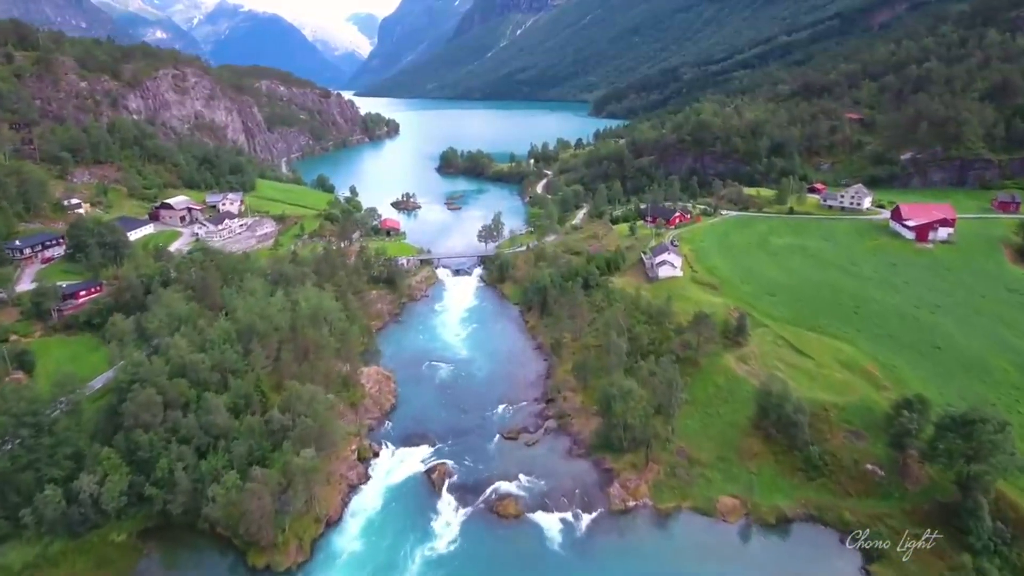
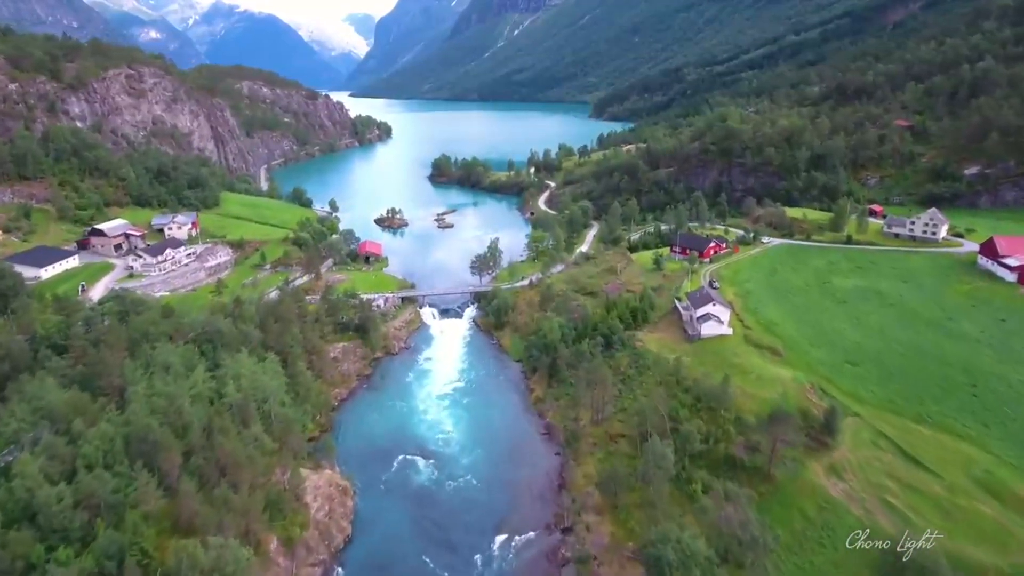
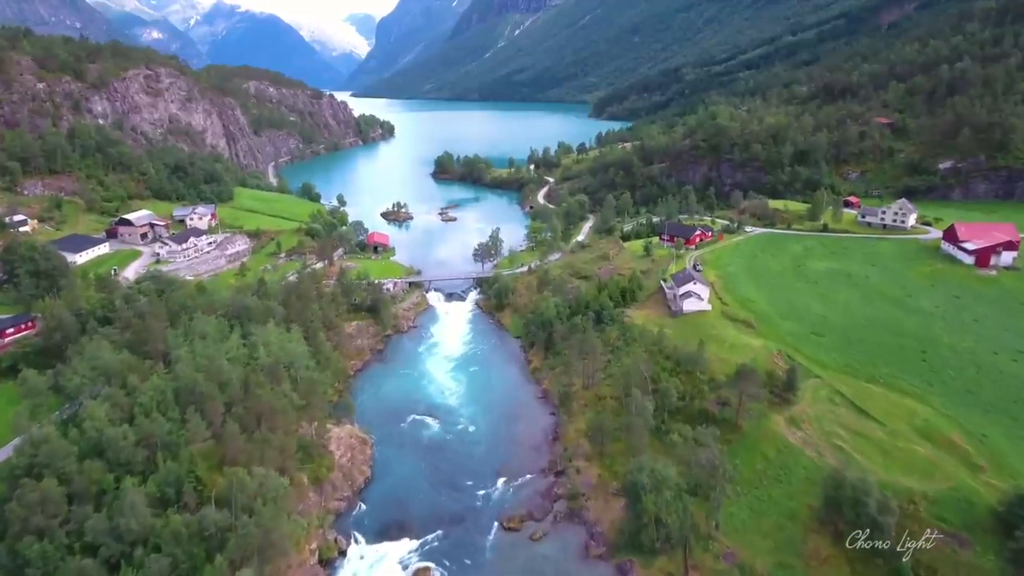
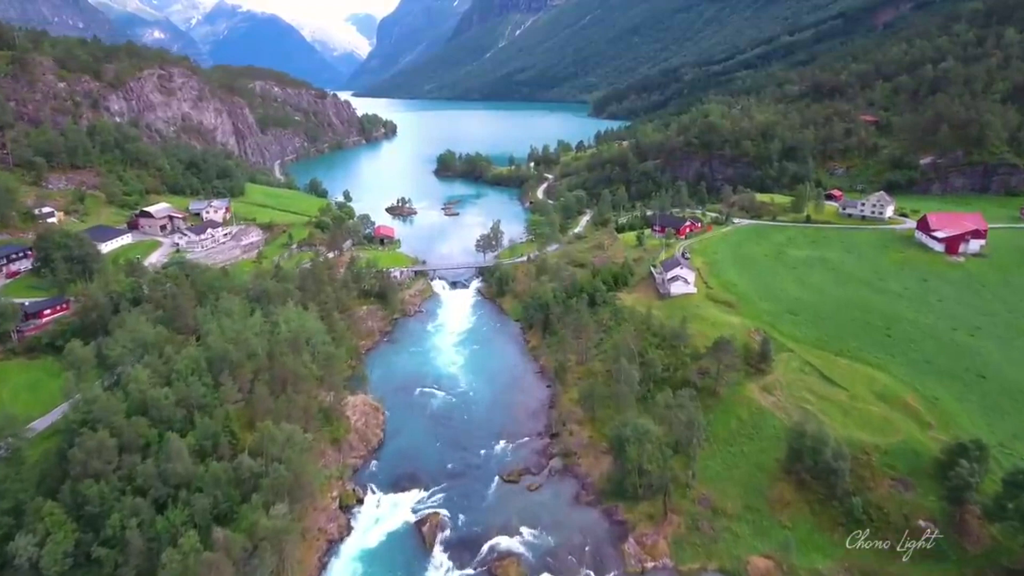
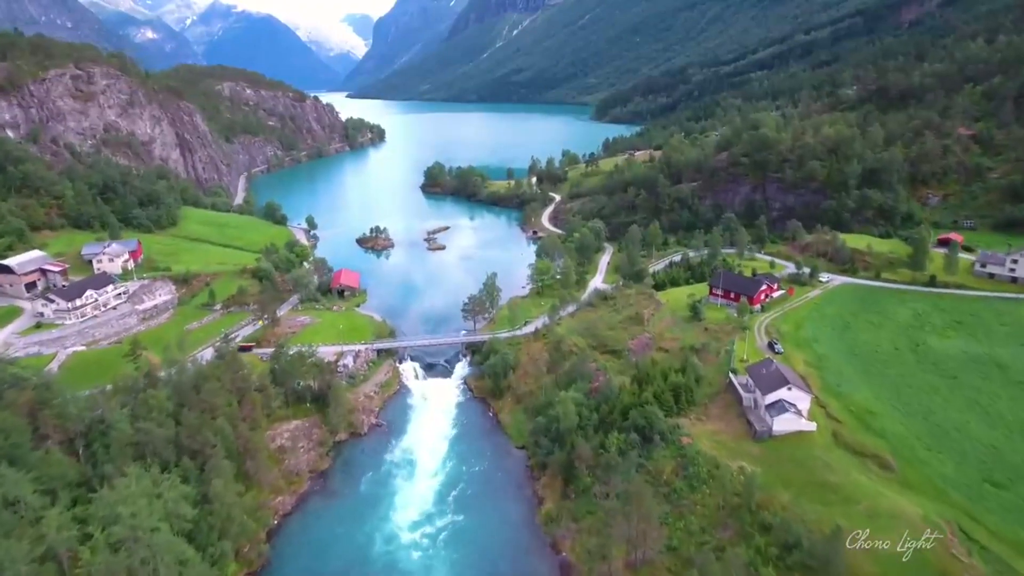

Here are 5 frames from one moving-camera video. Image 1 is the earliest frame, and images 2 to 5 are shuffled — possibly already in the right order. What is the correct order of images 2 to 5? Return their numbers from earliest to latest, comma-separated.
4, 3, 2, 5
